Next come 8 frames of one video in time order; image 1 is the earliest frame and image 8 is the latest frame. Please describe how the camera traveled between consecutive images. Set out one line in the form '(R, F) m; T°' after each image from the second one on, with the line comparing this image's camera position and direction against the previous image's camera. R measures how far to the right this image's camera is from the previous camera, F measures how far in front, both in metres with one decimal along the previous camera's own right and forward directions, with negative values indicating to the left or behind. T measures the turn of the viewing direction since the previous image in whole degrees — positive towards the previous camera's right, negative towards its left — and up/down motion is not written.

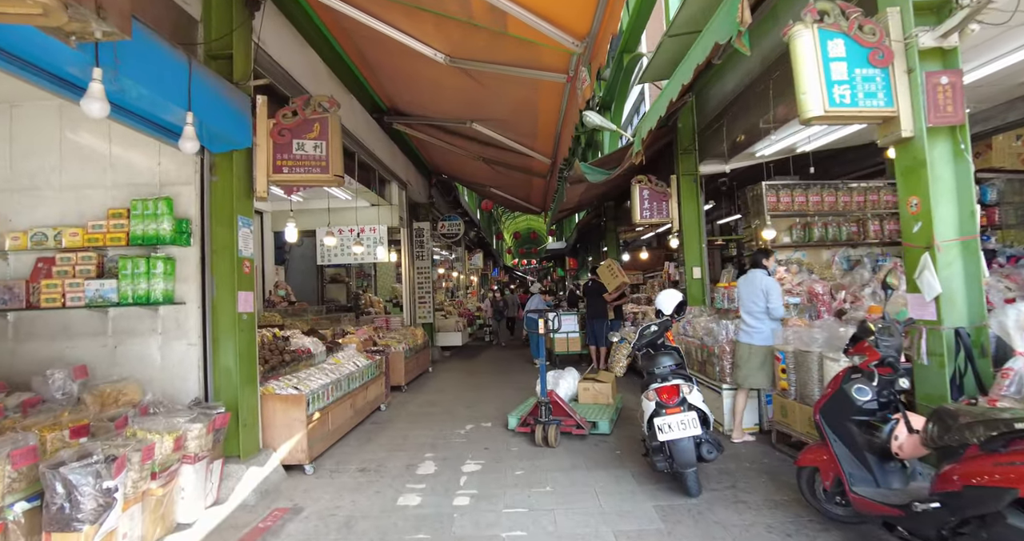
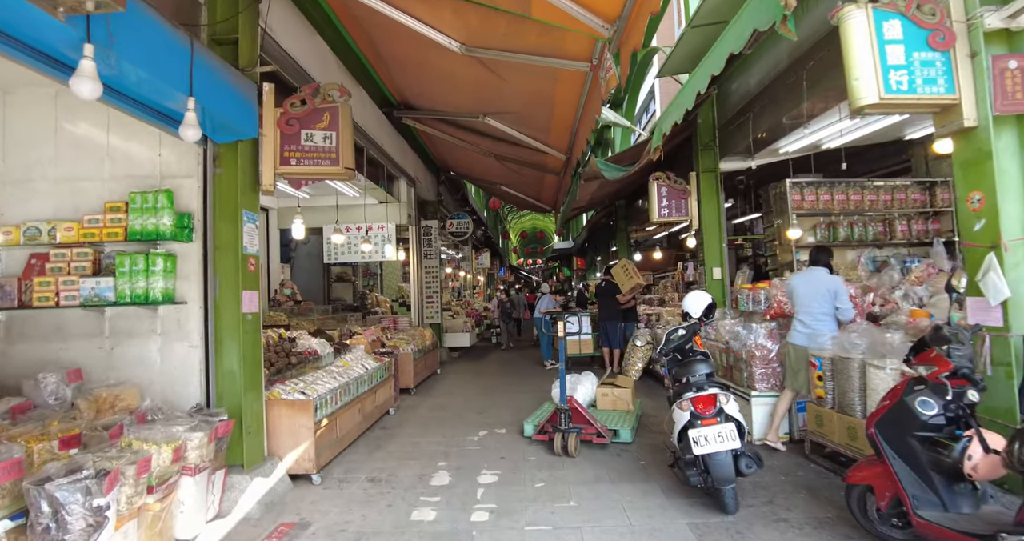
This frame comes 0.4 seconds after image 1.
(-0.1, +0.2) m; 0°
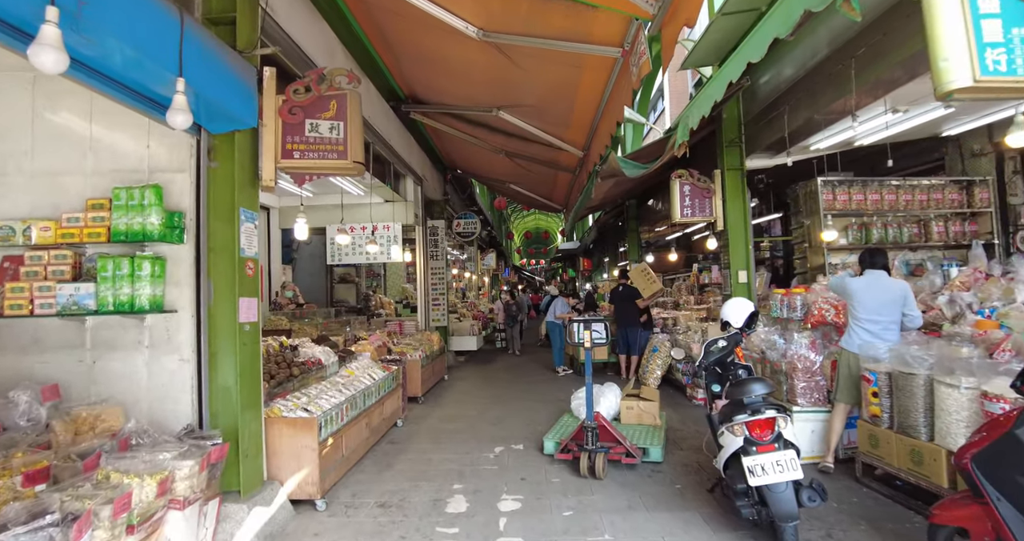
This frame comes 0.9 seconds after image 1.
(-0.2, +0.3) m; 0°
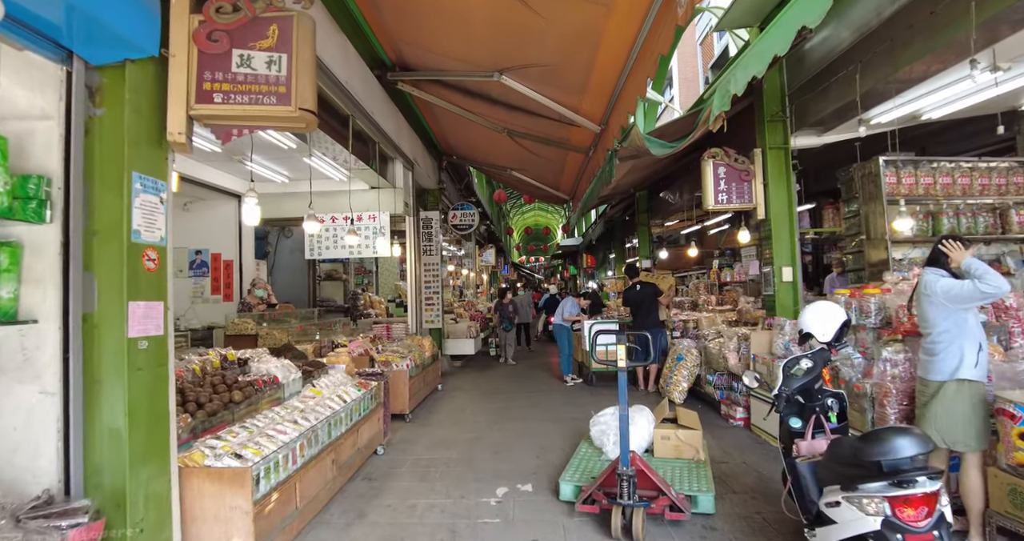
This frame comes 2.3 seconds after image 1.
(-0.1, +0.9) m; 0°
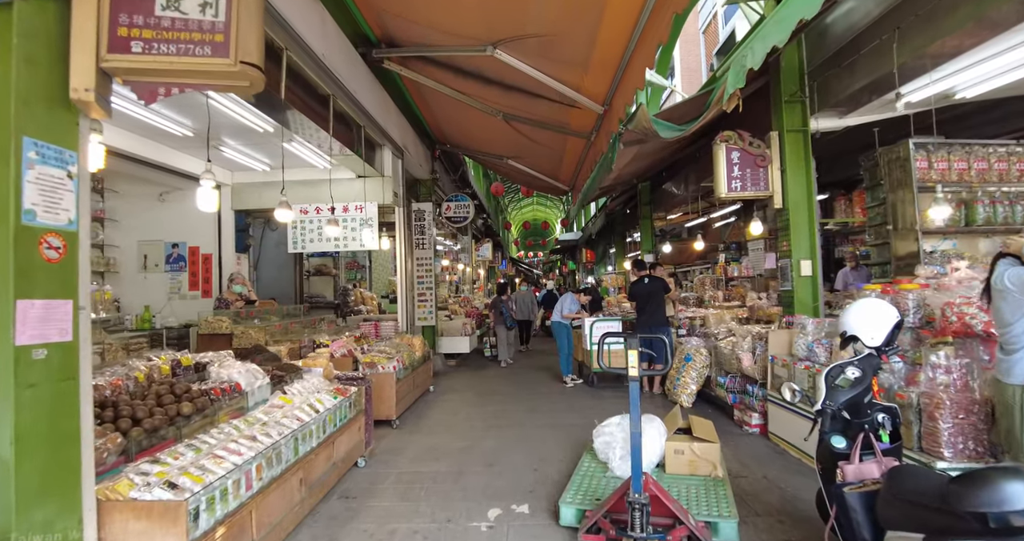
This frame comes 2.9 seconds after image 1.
(0.0, +0.4) m; 0°
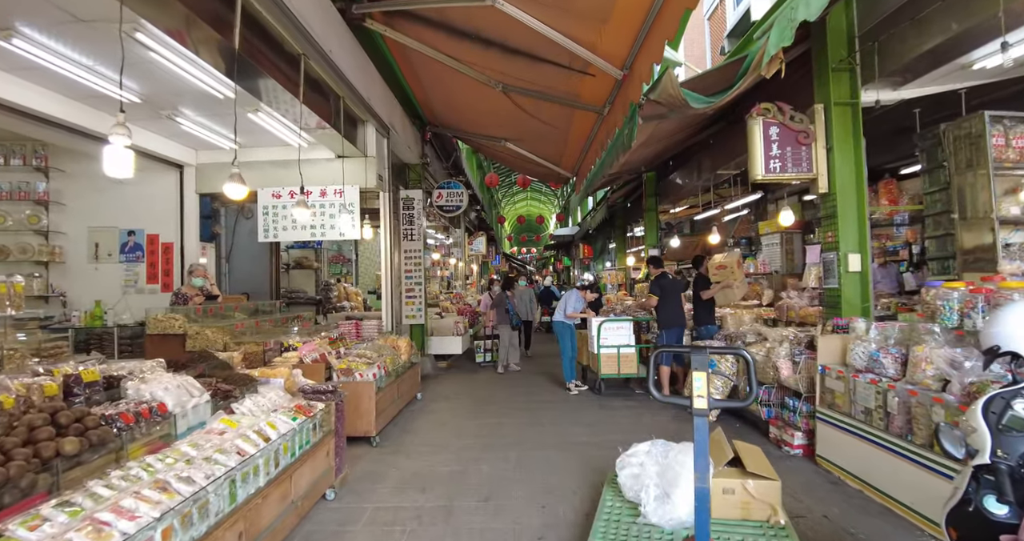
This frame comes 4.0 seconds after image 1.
(-0.1, +0.7) m; +1°
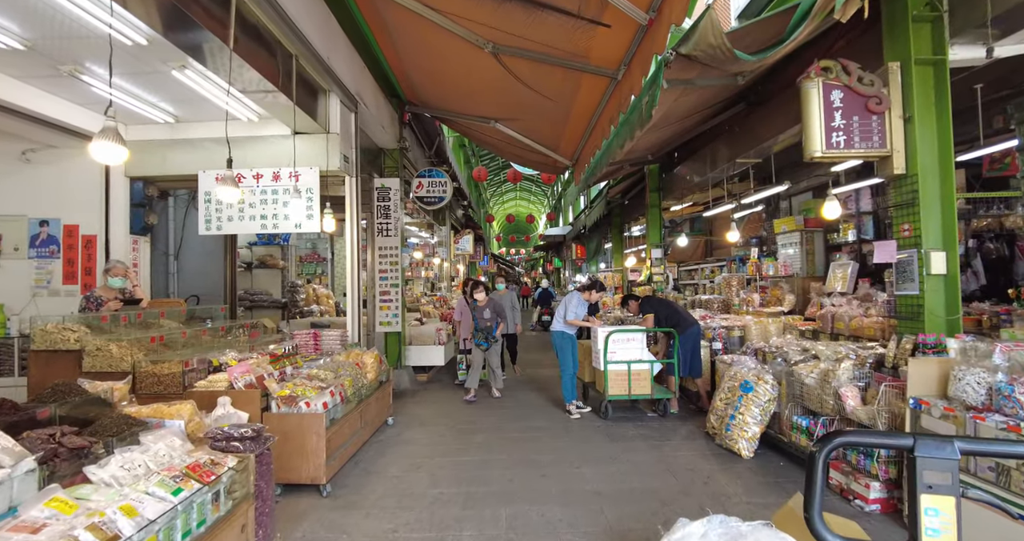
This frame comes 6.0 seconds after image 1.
(0.0, +0.9) m; +2°
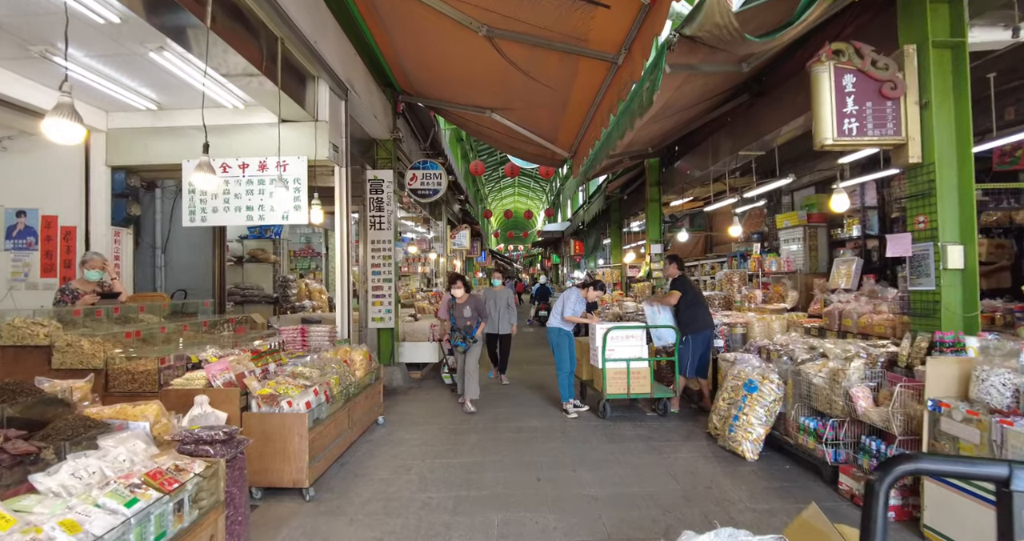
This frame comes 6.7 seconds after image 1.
(0.0, +0.2) m; 0°
